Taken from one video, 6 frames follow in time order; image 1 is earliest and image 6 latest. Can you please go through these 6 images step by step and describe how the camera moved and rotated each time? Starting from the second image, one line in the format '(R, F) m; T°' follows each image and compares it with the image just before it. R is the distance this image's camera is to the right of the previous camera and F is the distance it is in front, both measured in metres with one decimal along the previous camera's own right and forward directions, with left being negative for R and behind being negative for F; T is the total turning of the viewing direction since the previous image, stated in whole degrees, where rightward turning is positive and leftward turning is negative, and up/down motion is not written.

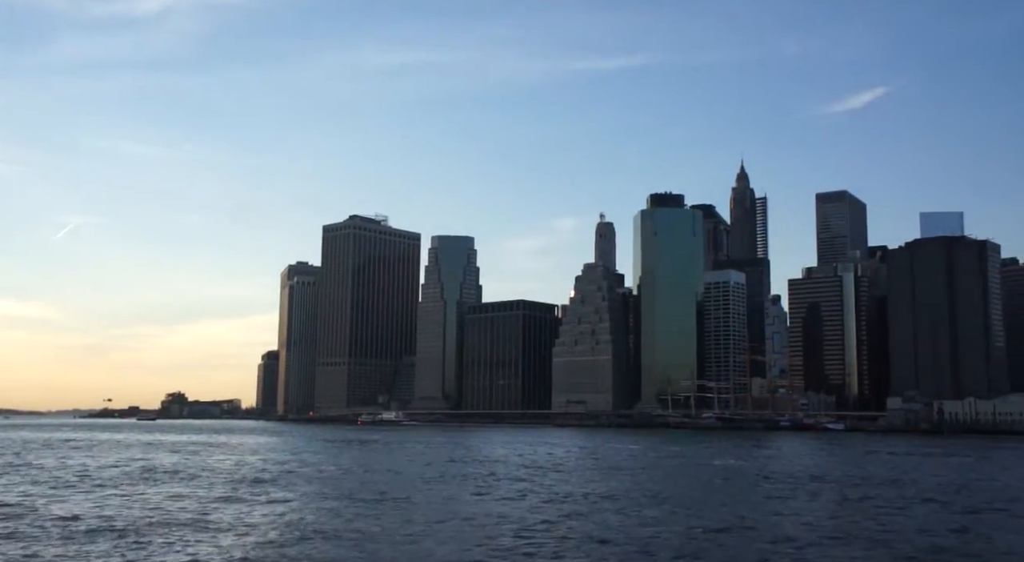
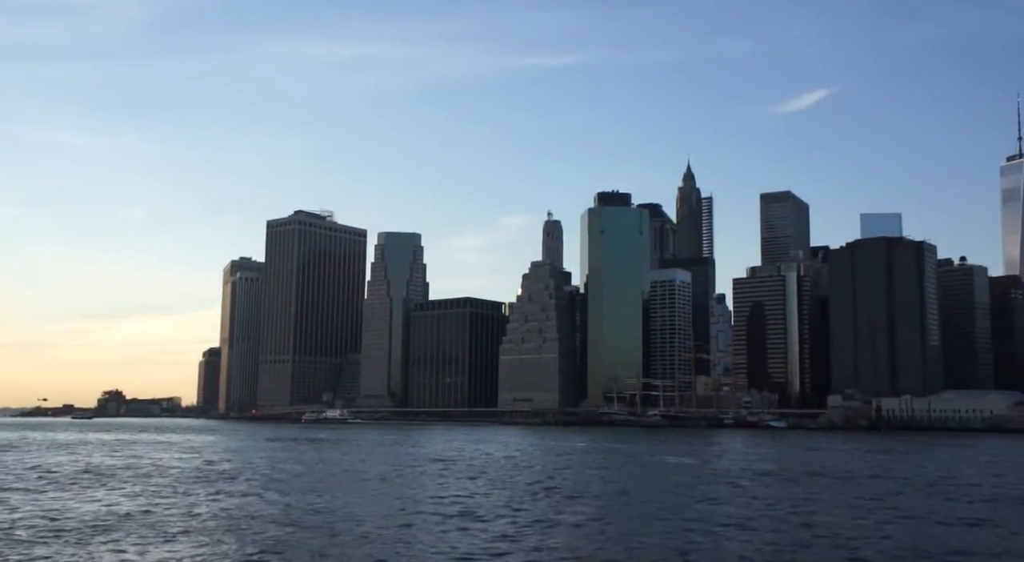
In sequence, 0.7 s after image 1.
(0.0, +0.3) m; +3°
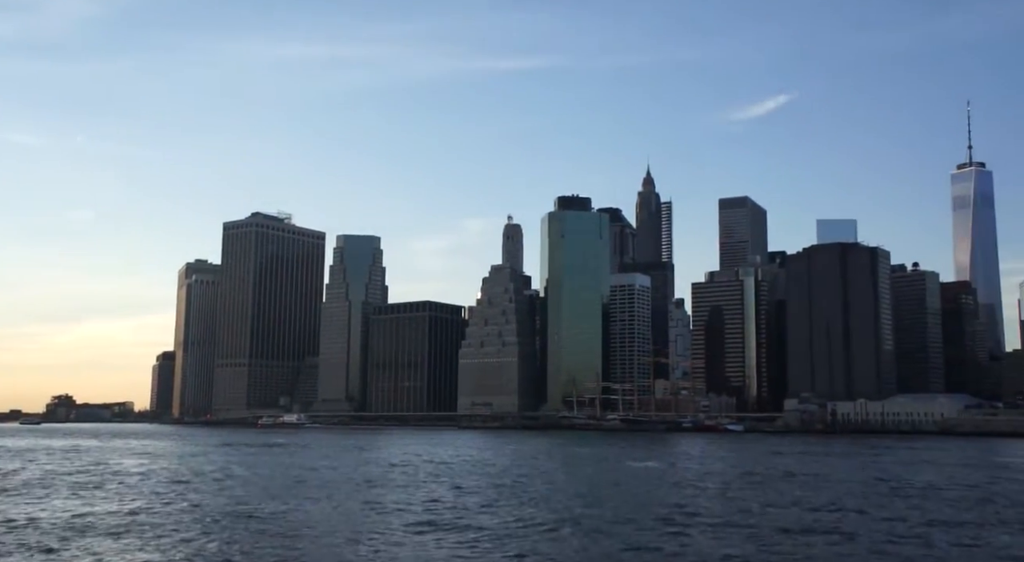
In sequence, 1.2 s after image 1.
(-0.1, +0.3) m; +2°
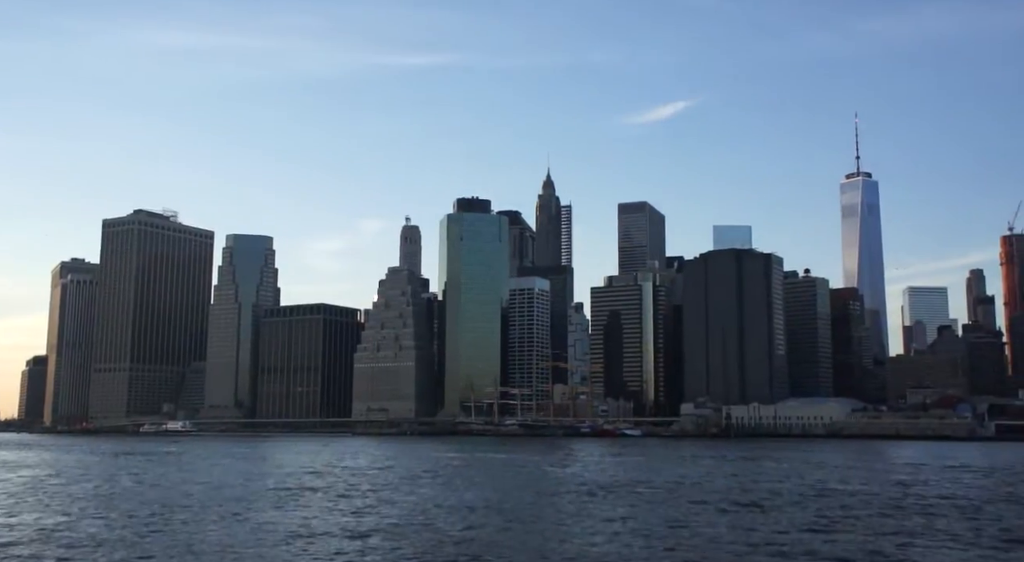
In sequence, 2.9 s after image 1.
(+0.1, +1.5) m; +6°
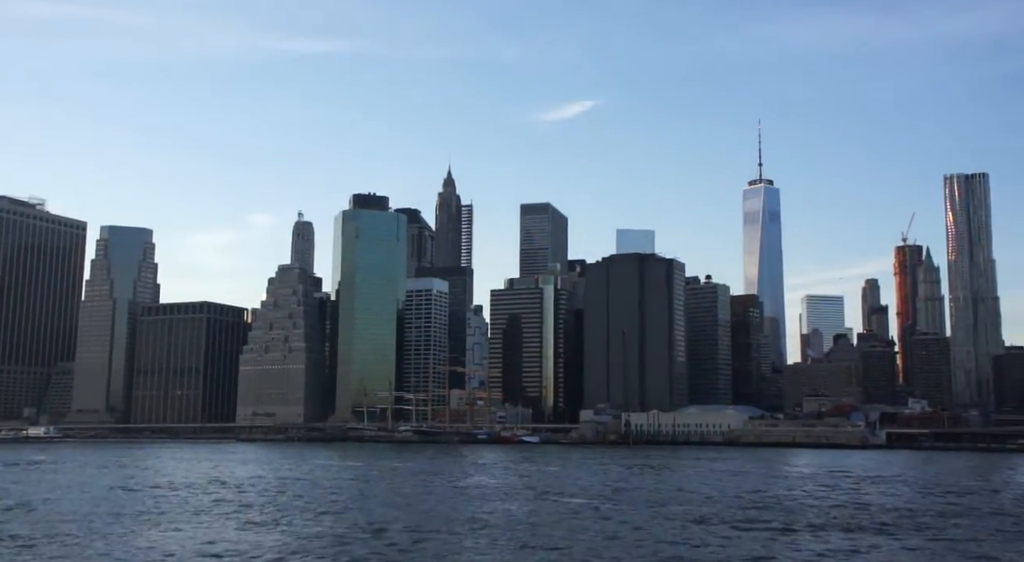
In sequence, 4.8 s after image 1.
(+0.4, +3.0) m; +5°
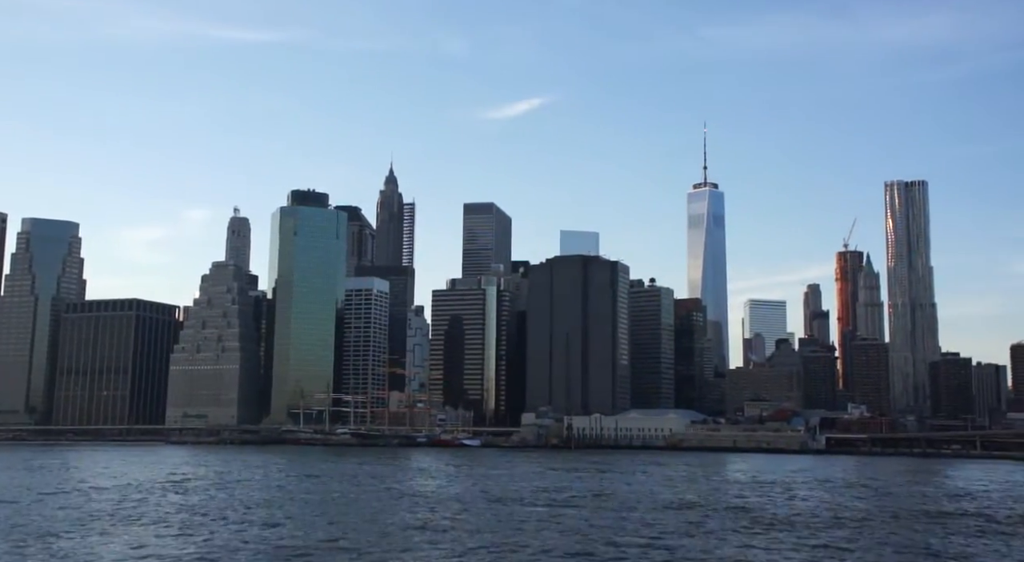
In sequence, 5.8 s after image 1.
(+0.1, +1.6) m; +3°
